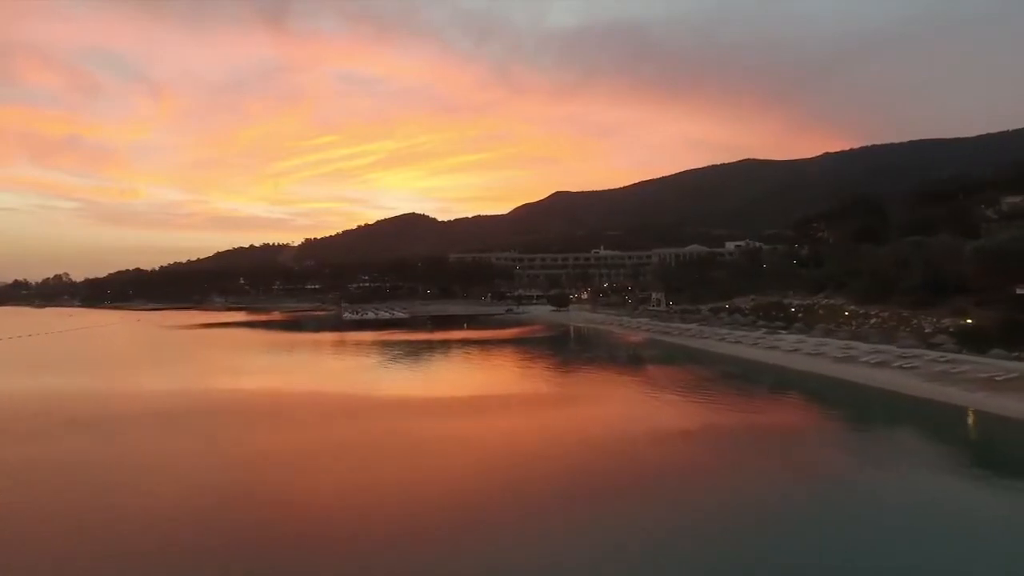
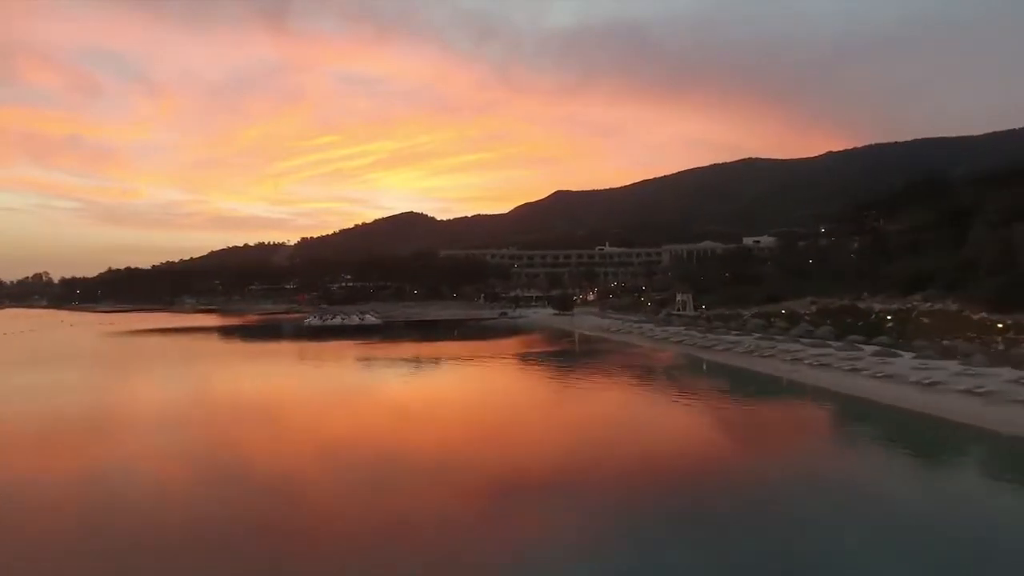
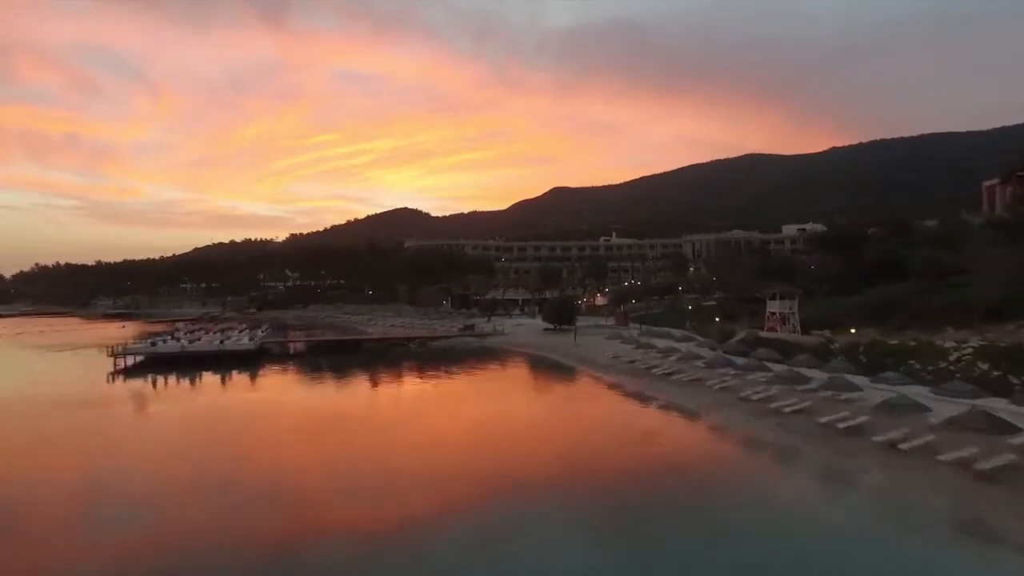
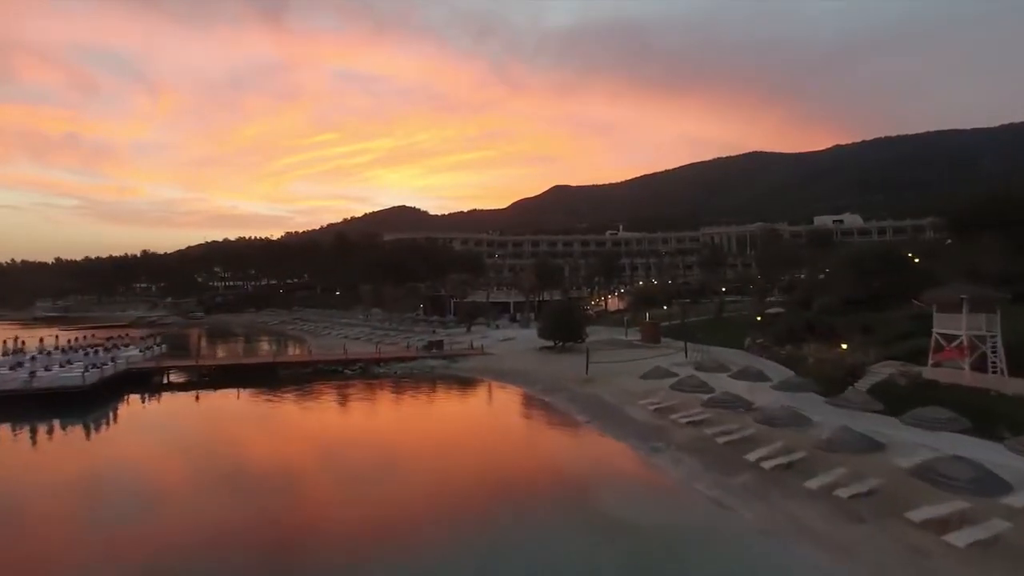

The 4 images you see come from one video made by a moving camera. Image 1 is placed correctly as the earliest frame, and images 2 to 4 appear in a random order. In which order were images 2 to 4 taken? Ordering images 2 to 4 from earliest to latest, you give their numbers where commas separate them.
2, 3, 4
